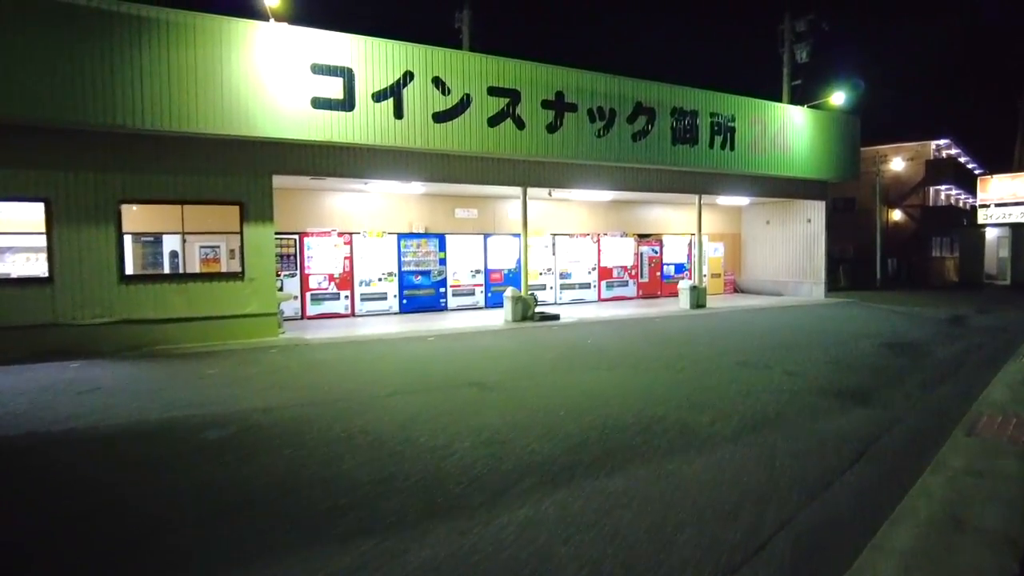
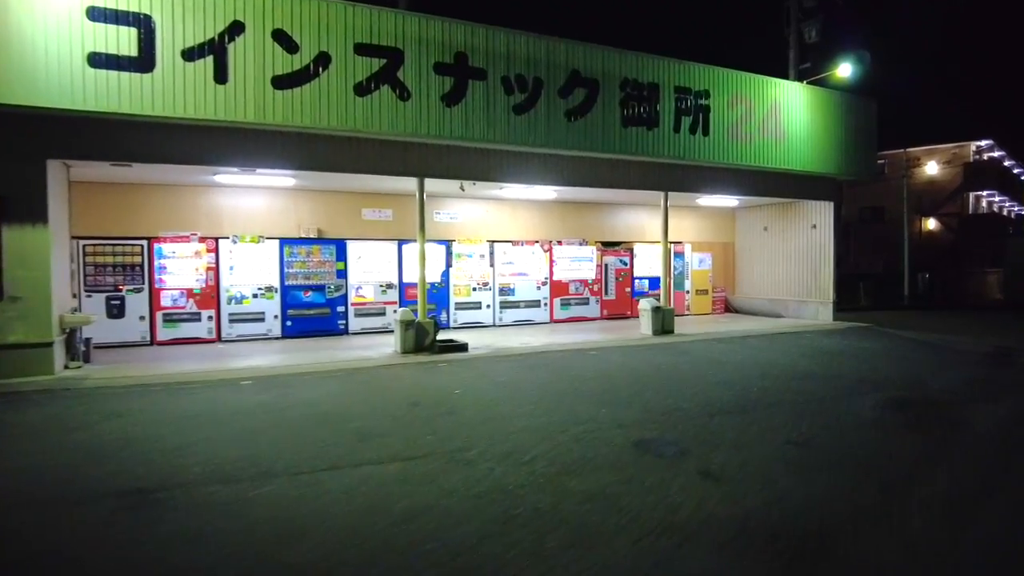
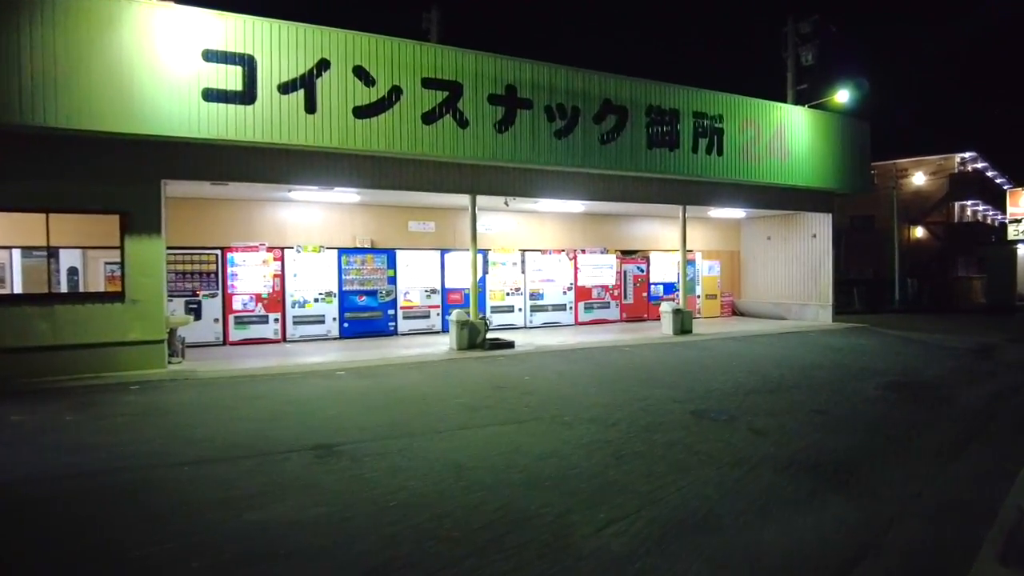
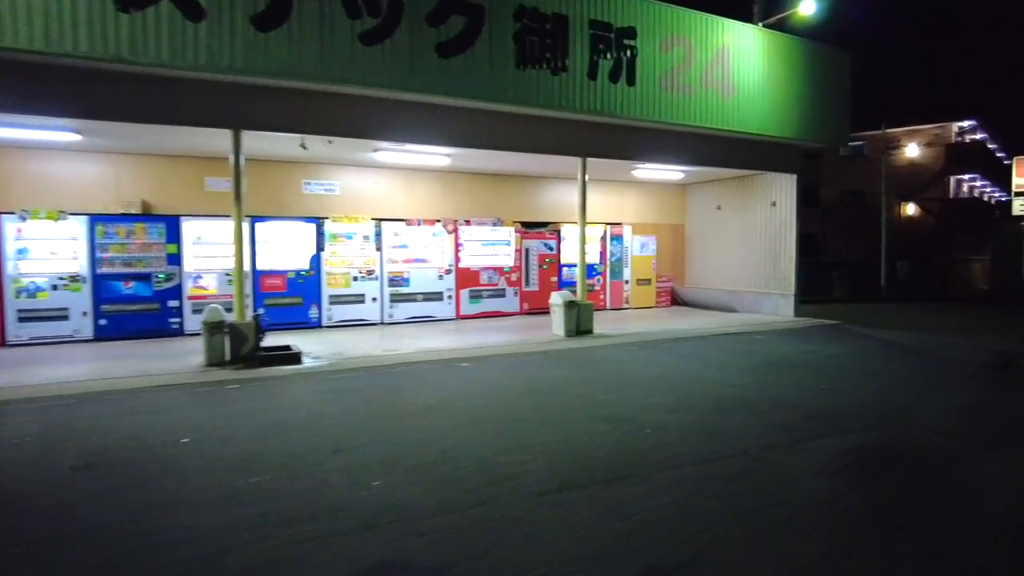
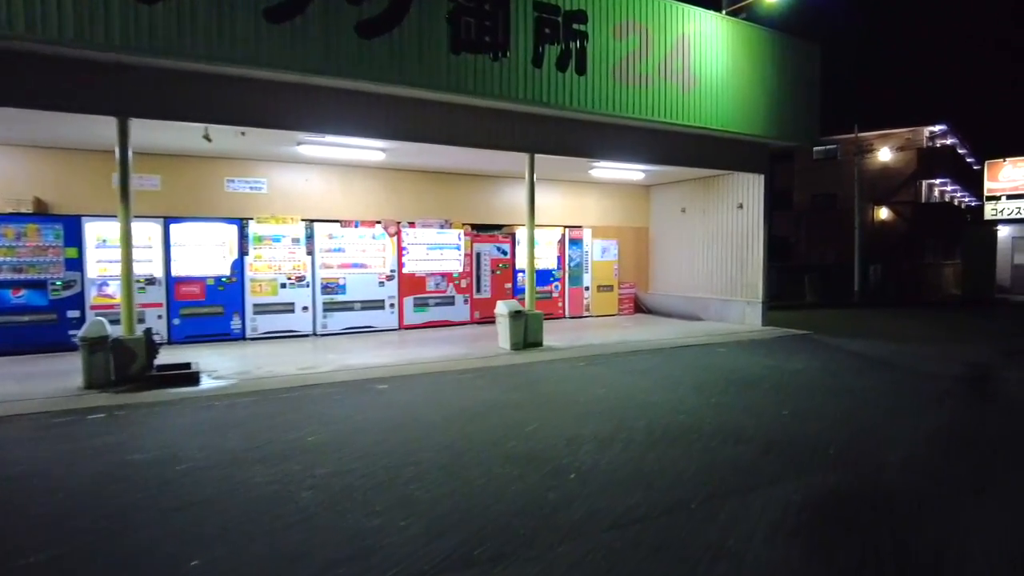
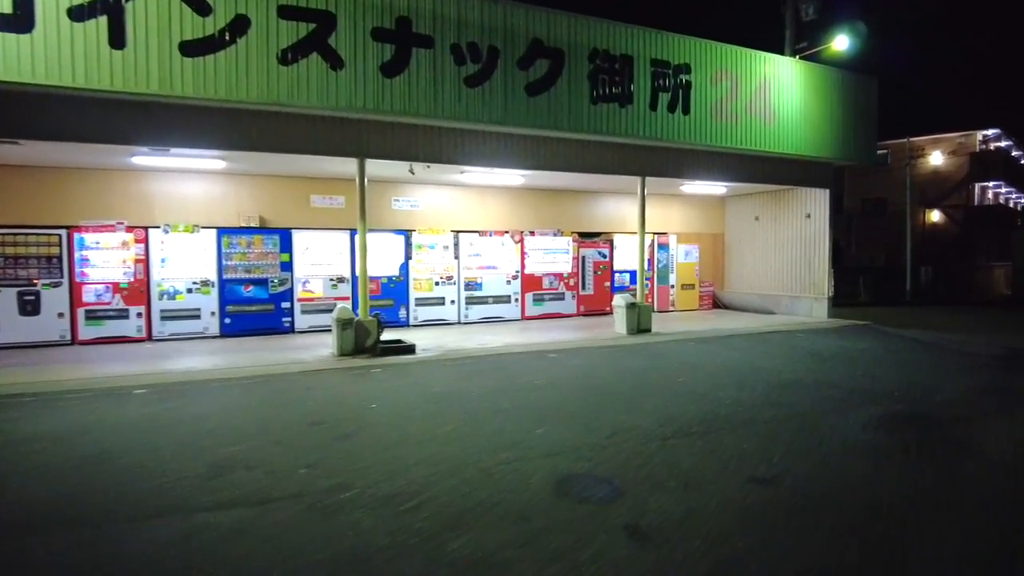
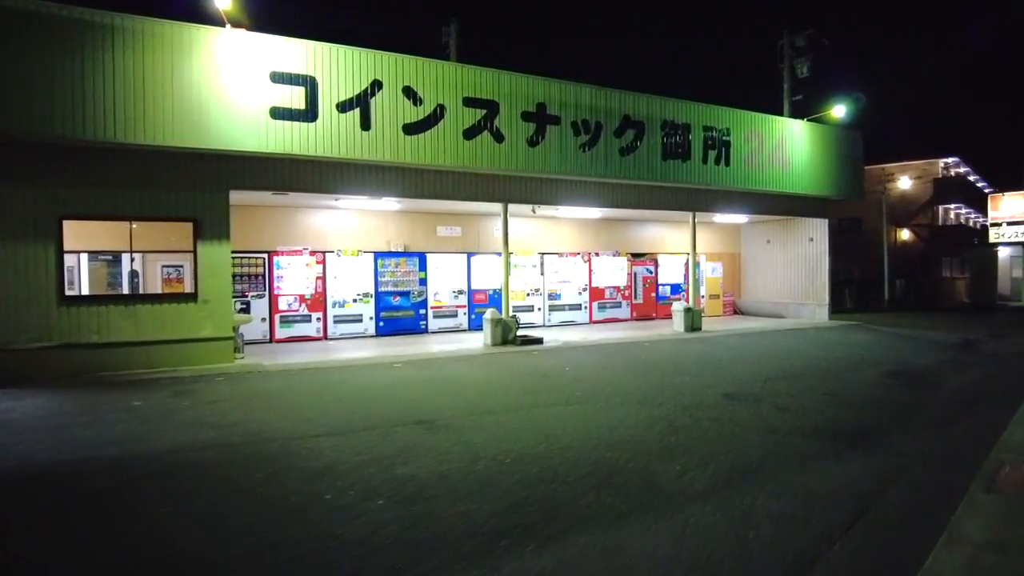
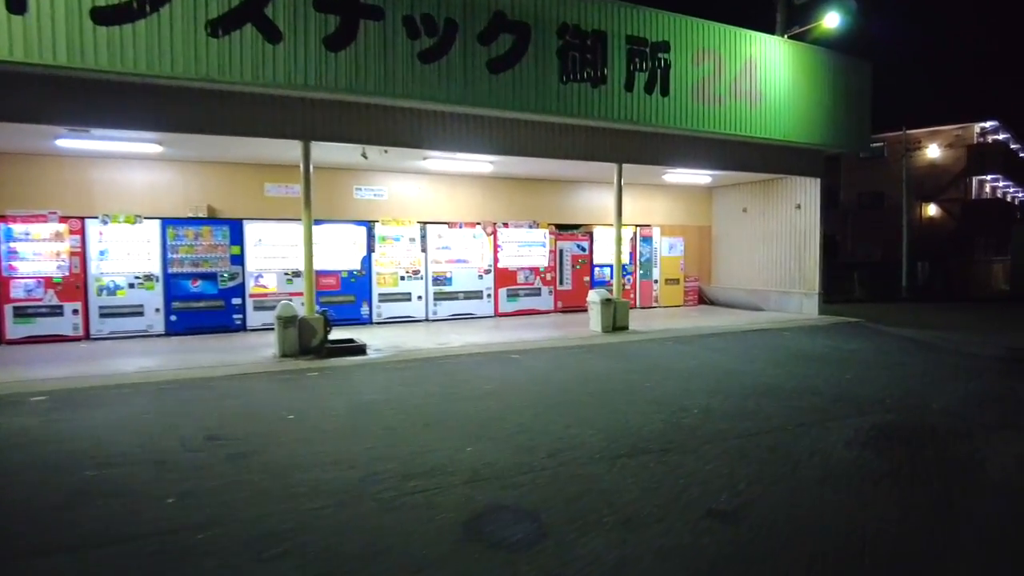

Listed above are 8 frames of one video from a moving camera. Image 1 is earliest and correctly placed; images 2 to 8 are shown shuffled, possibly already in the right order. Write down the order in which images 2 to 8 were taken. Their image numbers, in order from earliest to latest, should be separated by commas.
7, 3, 2, 6, 8, 4, 5
